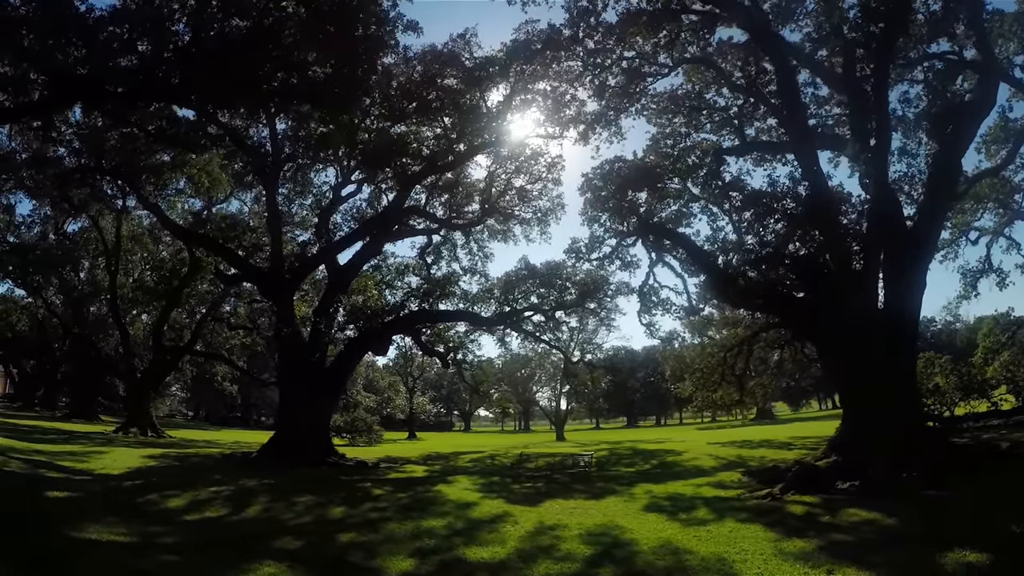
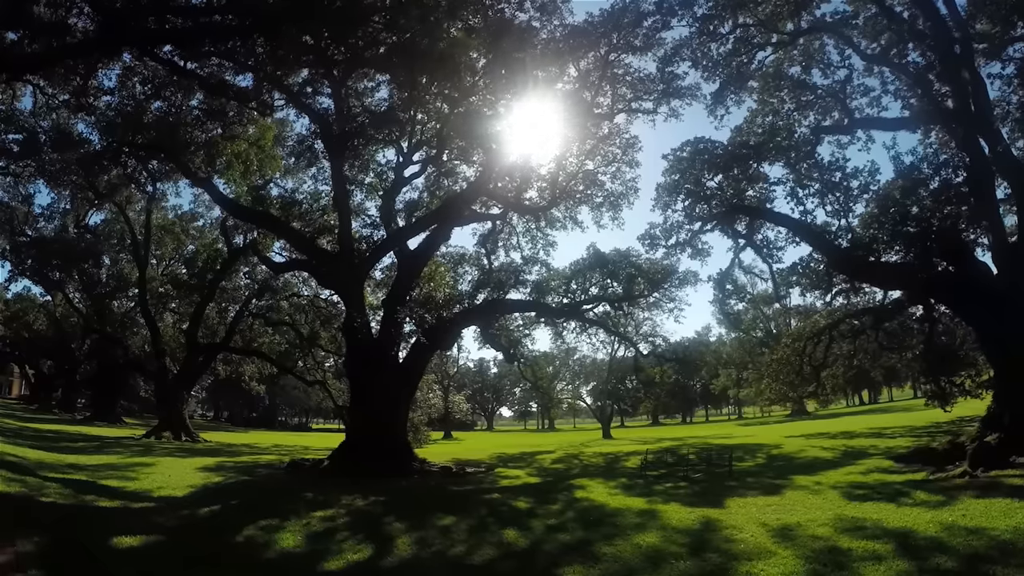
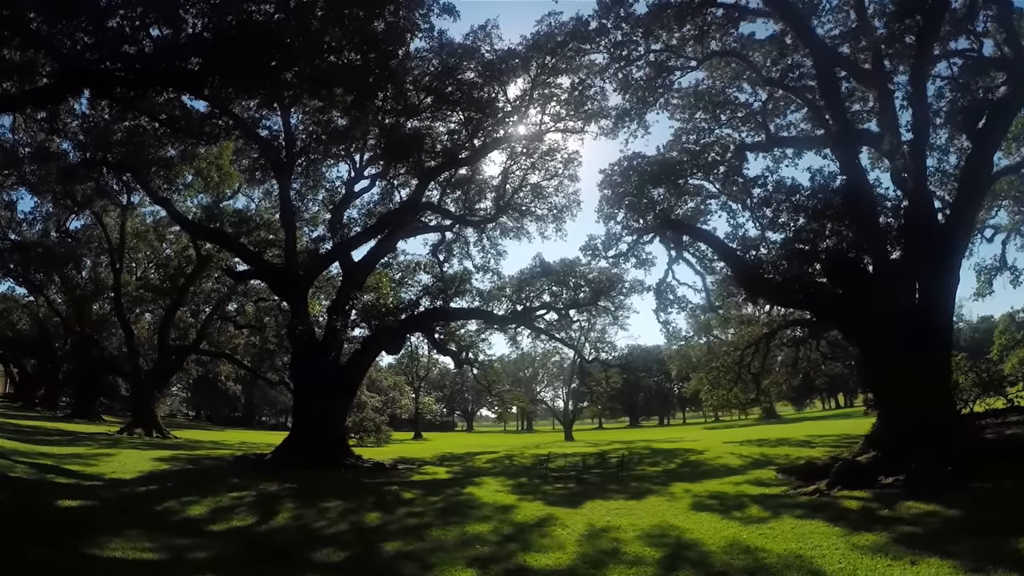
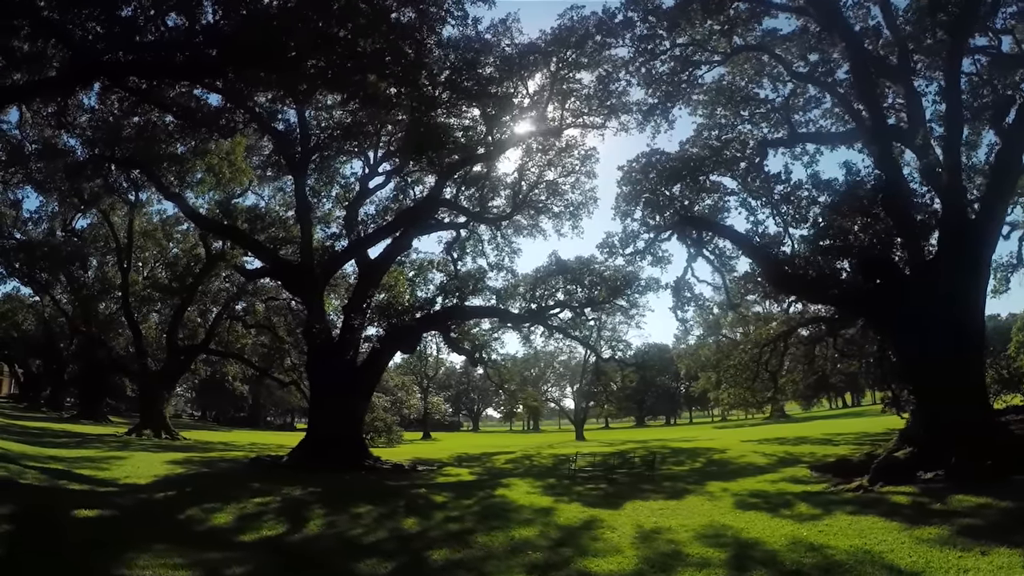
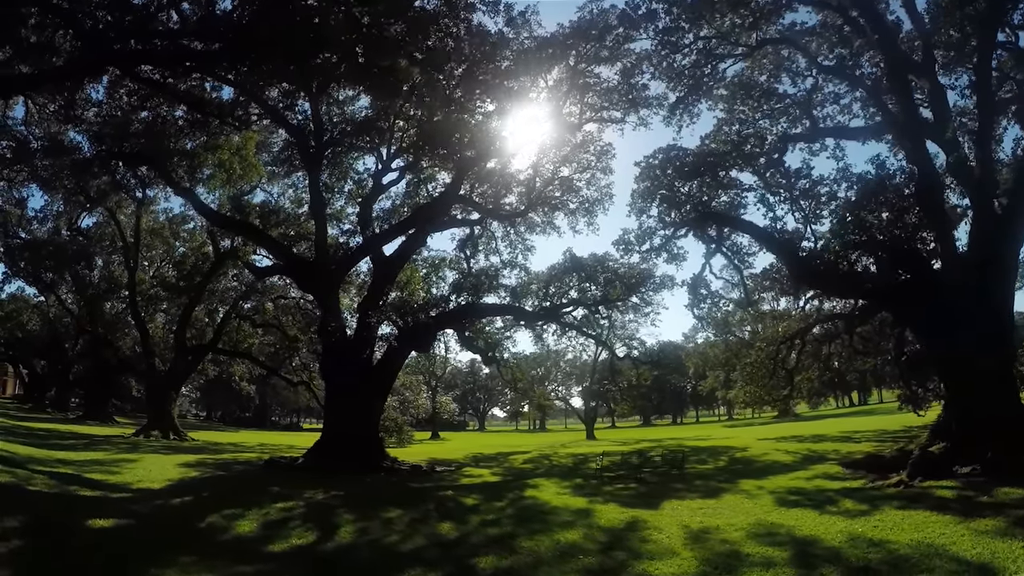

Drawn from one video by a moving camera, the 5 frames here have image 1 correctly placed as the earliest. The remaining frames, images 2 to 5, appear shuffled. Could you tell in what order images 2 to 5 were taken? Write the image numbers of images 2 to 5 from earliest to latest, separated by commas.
3, 4, 5, 2
